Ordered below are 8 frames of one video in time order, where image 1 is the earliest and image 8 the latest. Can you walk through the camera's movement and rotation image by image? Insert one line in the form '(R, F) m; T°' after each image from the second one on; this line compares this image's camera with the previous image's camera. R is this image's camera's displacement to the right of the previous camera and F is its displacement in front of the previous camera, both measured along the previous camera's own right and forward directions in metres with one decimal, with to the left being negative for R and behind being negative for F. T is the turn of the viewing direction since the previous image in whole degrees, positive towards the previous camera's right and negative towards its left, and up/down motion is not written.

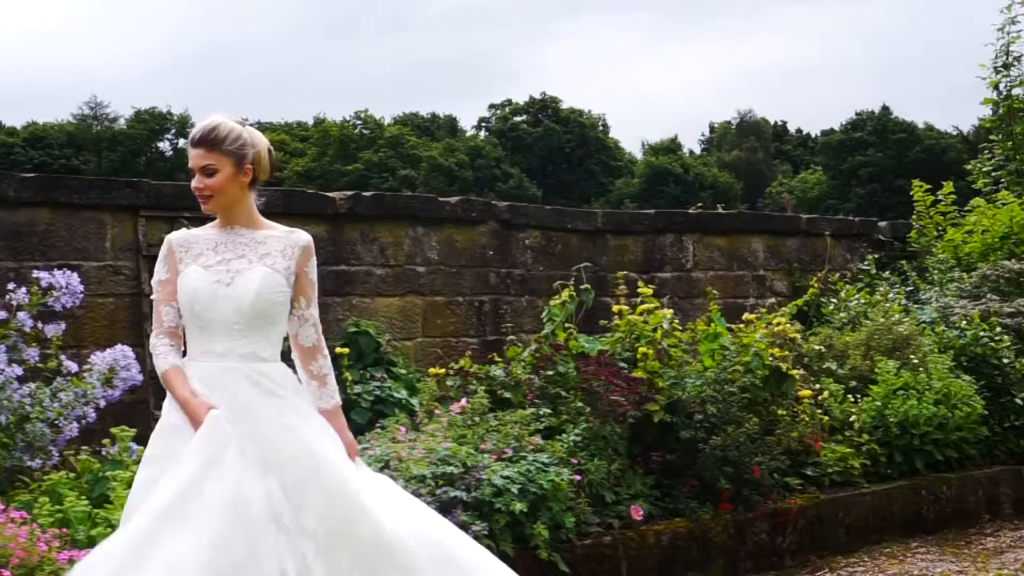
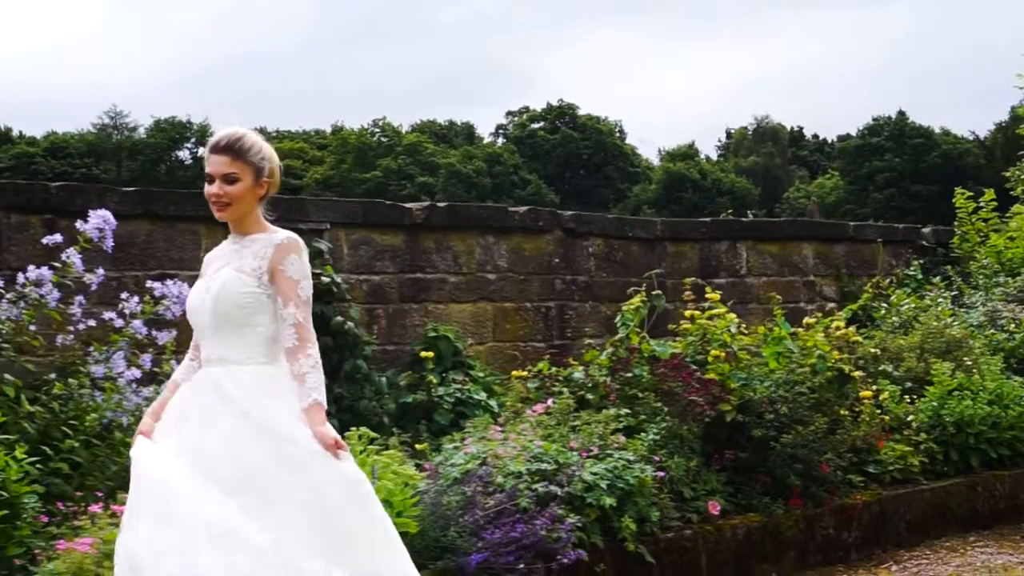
(-0.3, -0.2) m; 0°
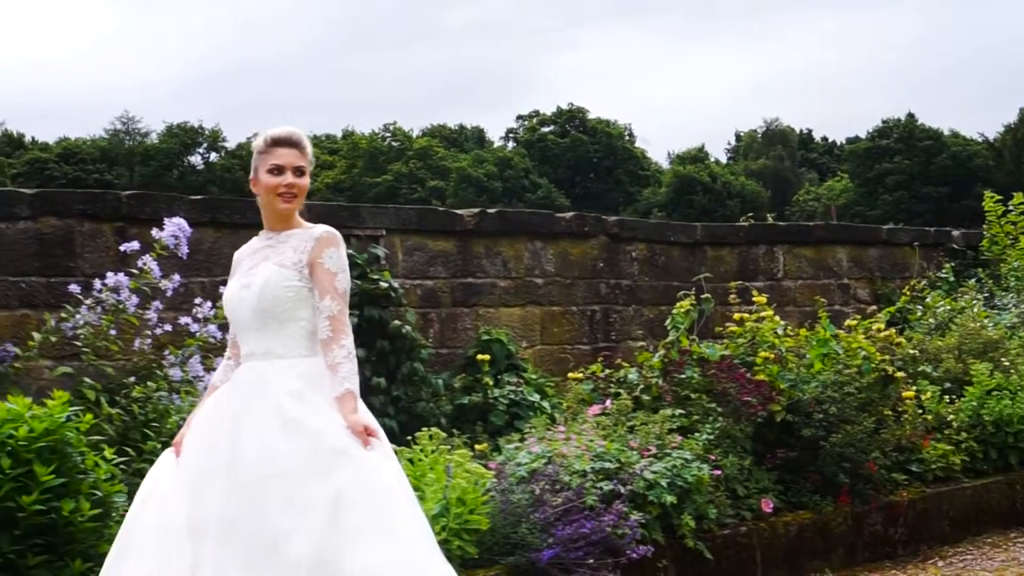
(-0.2, -0.1) m; 0°
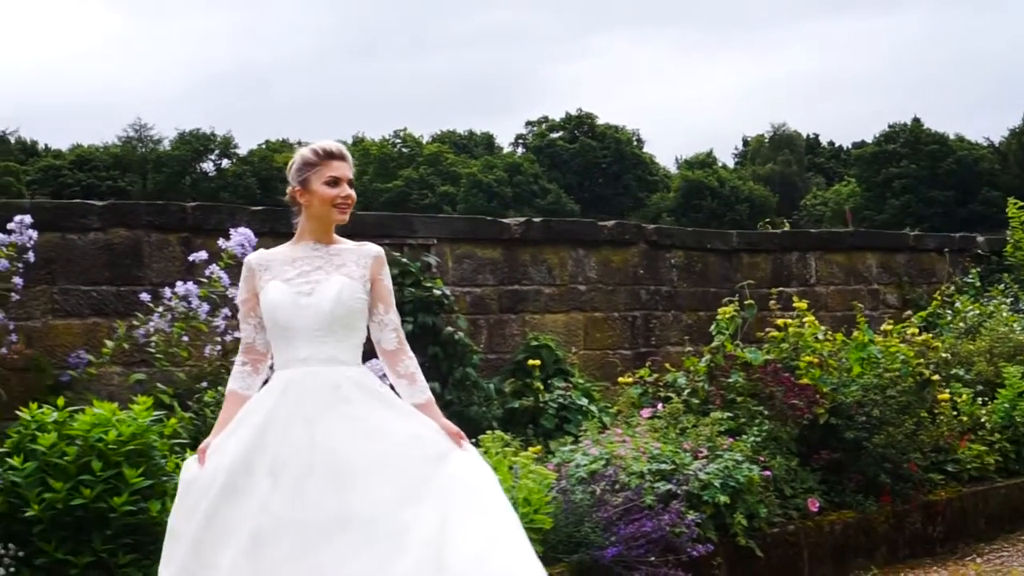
(-0.2, -0.2) m; 0°
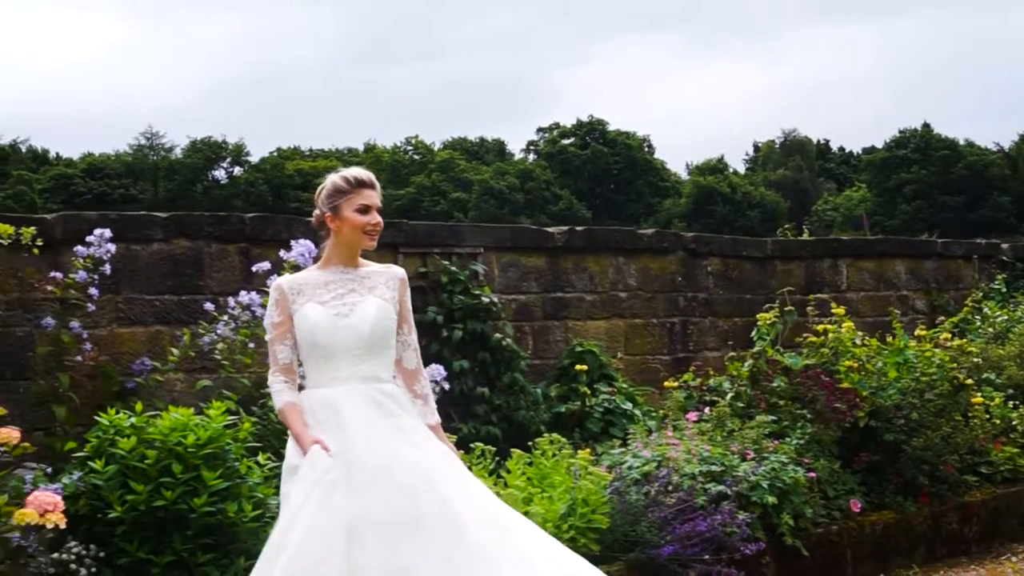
(-0.2, -0.2) m; 0°
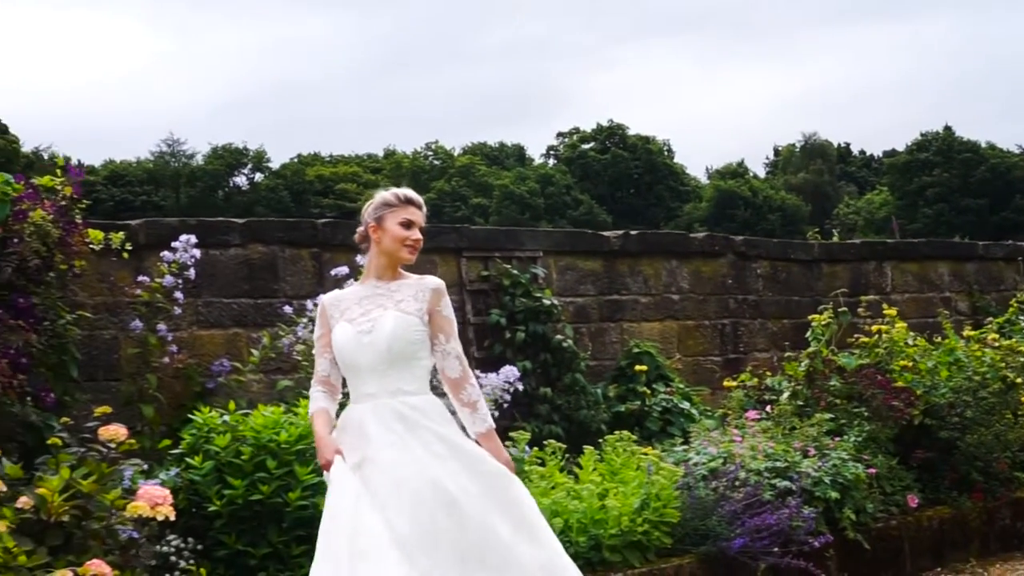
(-0.2, -0.2) m; -1°
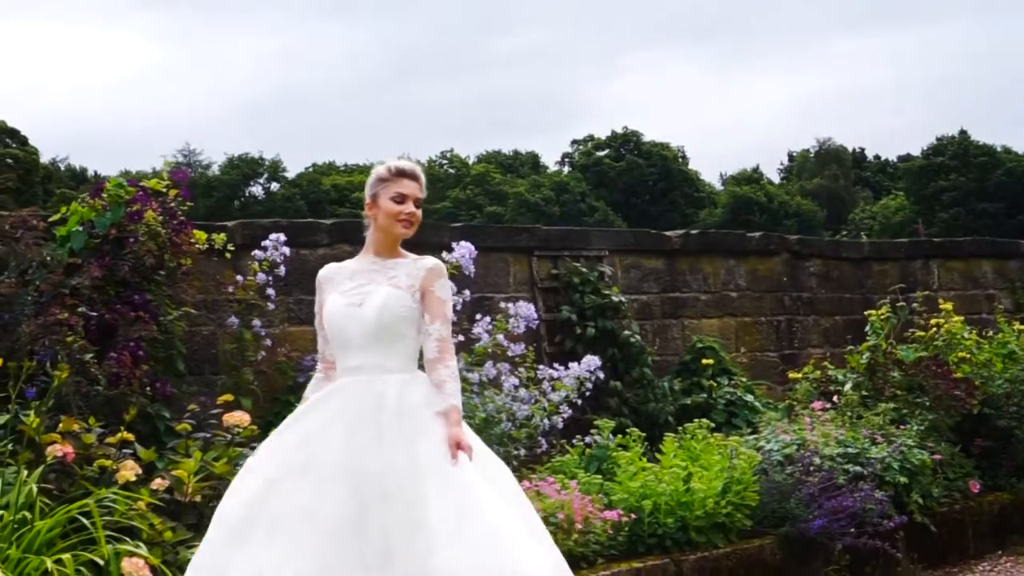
(-0.3, -0.2) m; 0°
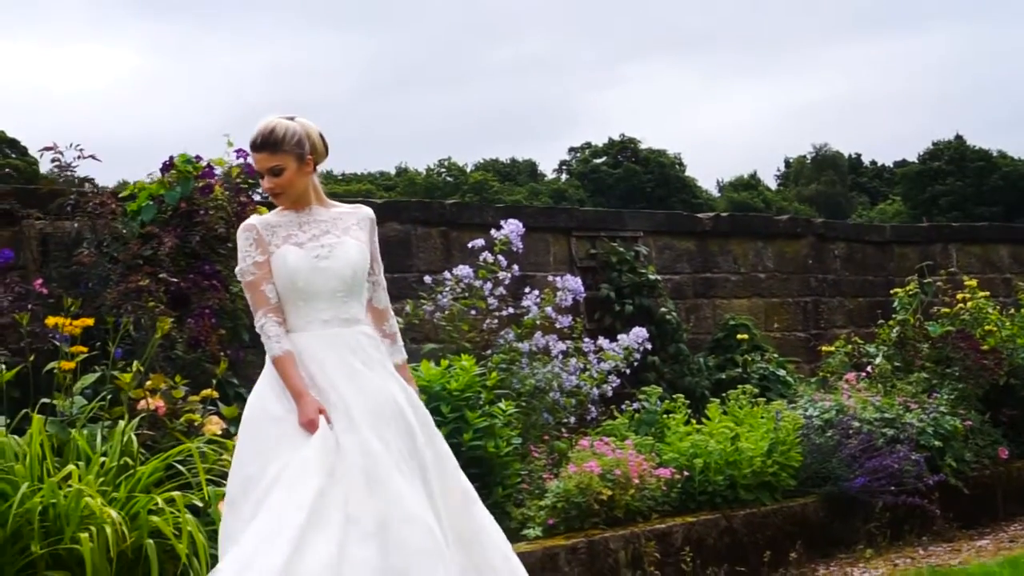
(-0.3, -0.2) m; 0°
